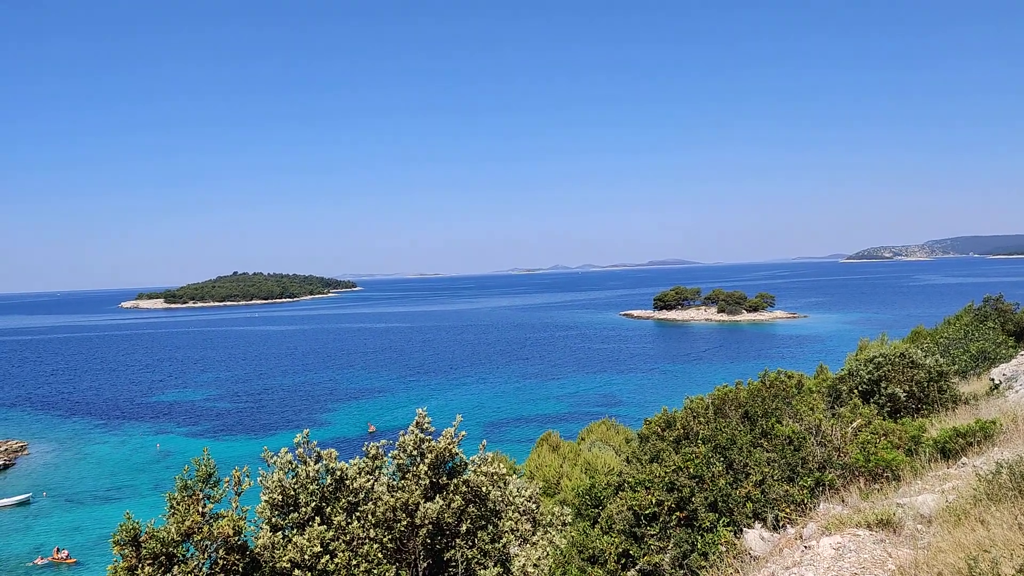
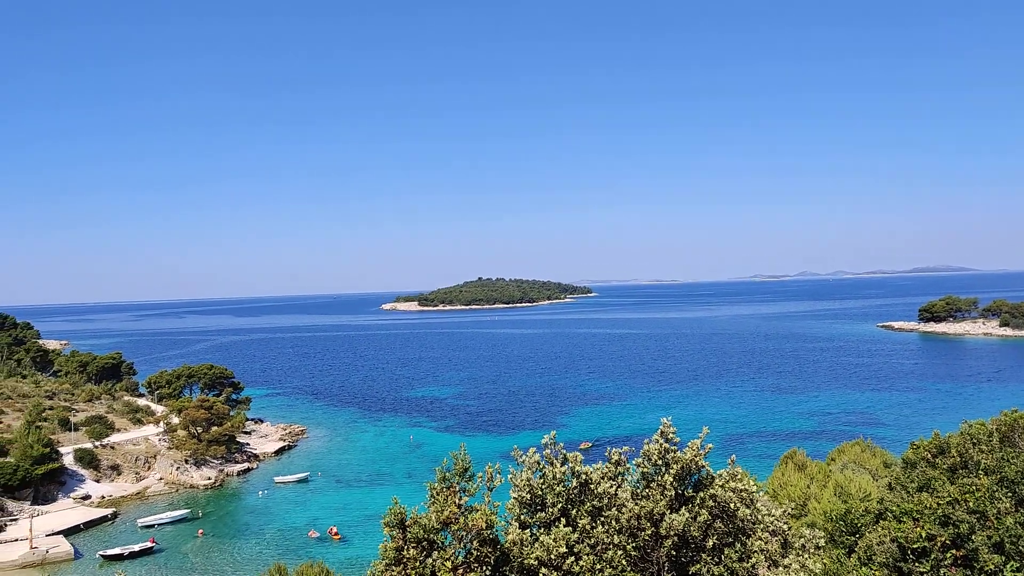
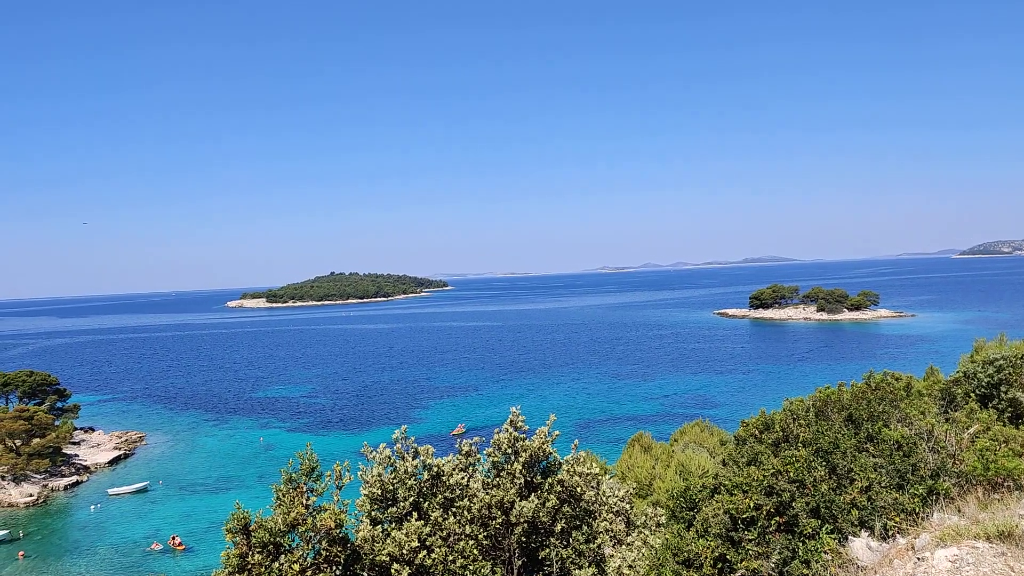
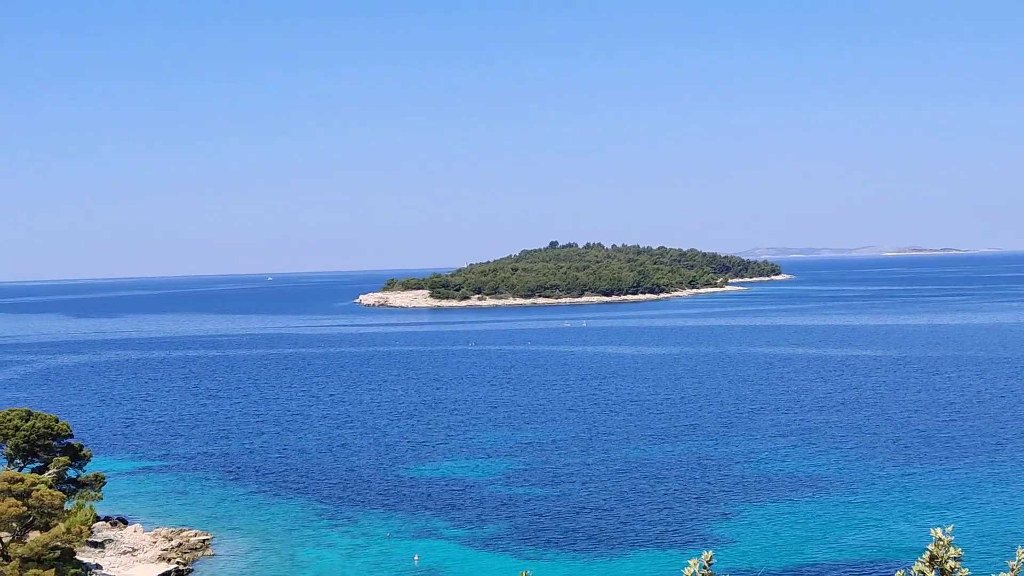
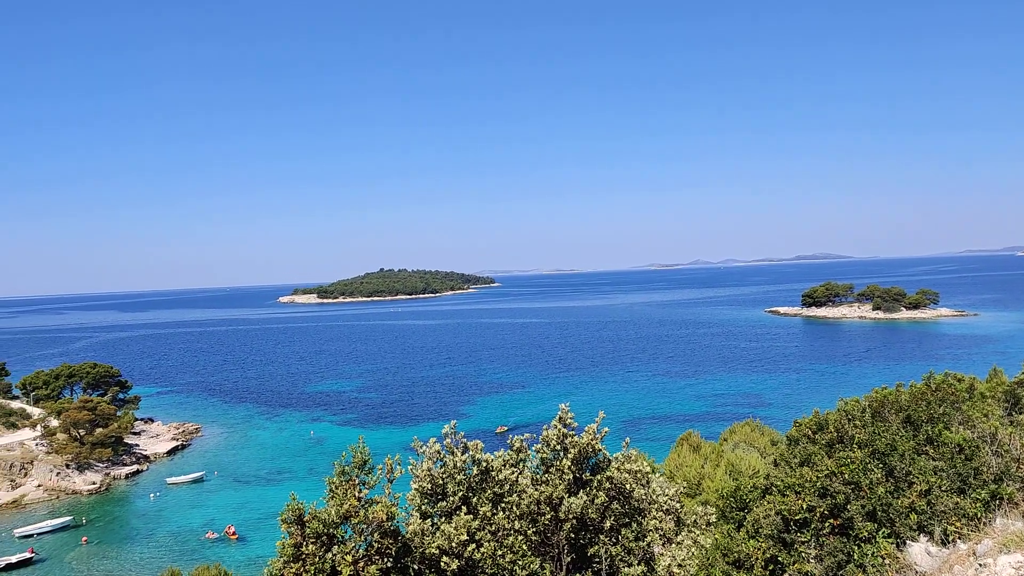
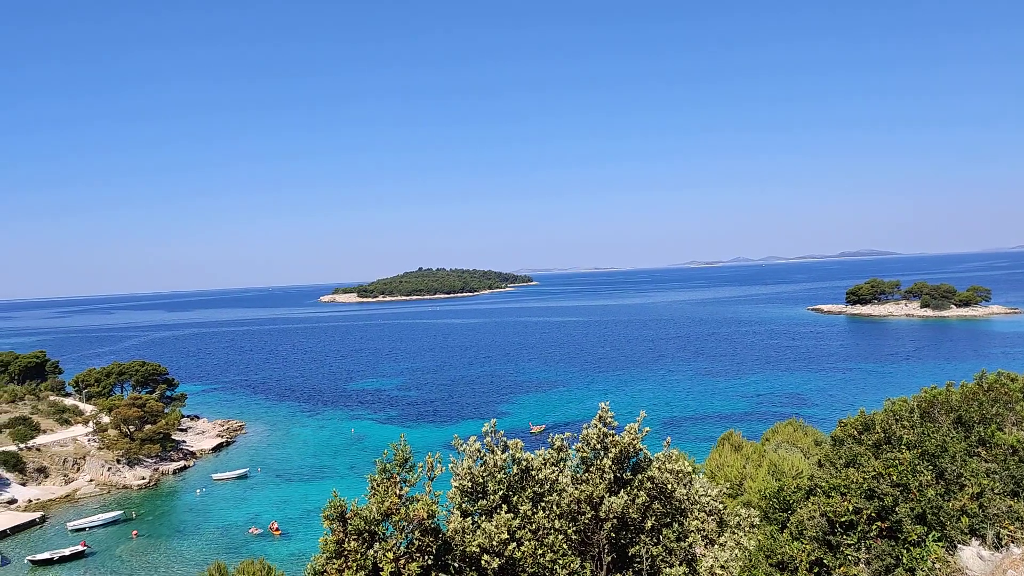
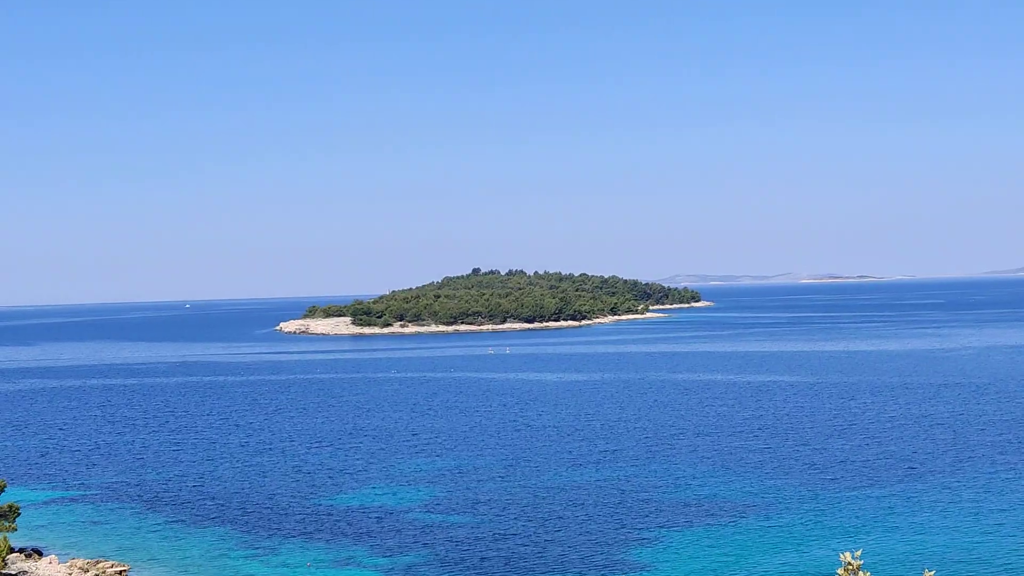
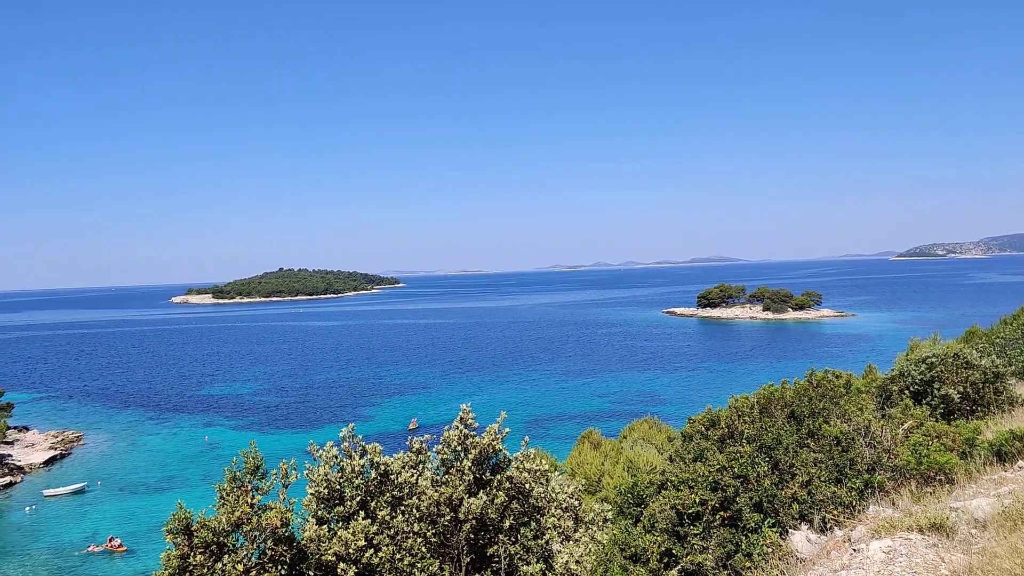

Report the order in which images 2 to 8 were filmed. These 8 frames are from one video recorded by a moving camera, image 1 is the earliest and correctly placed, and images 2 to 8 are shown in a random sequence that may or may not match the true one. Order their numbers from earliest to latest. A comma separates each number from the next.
8, 3, 5, 6, 2, 7, 4
